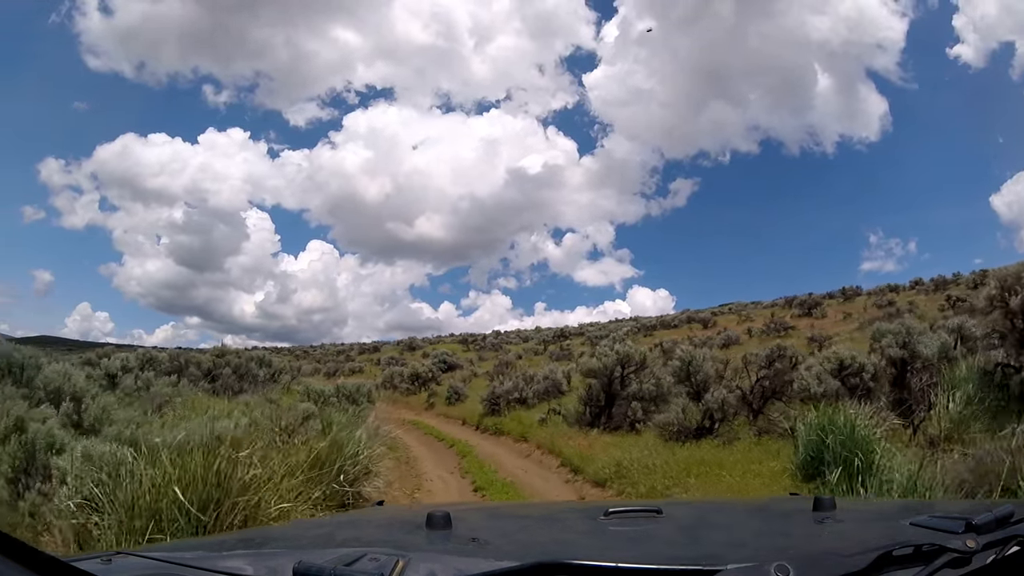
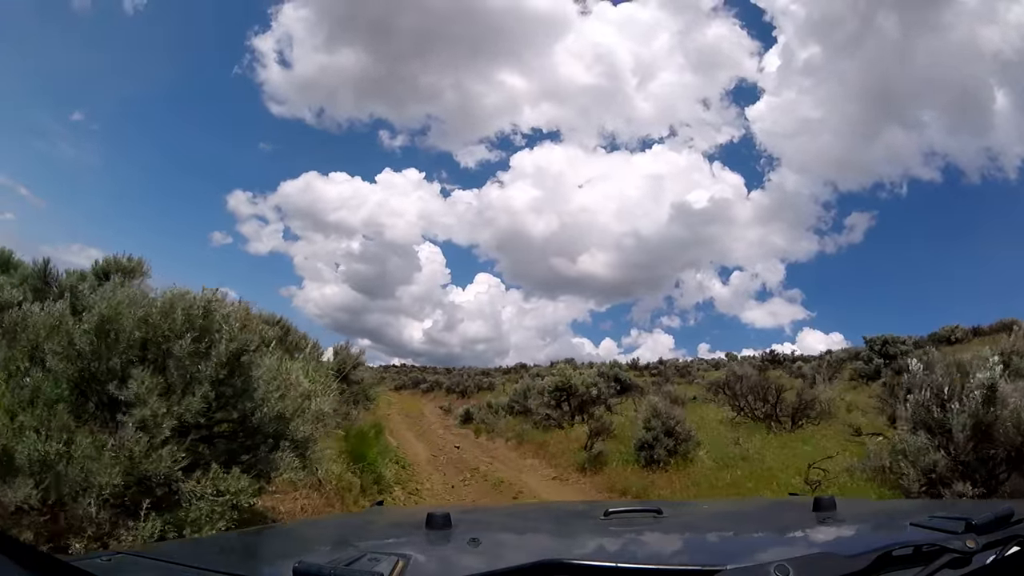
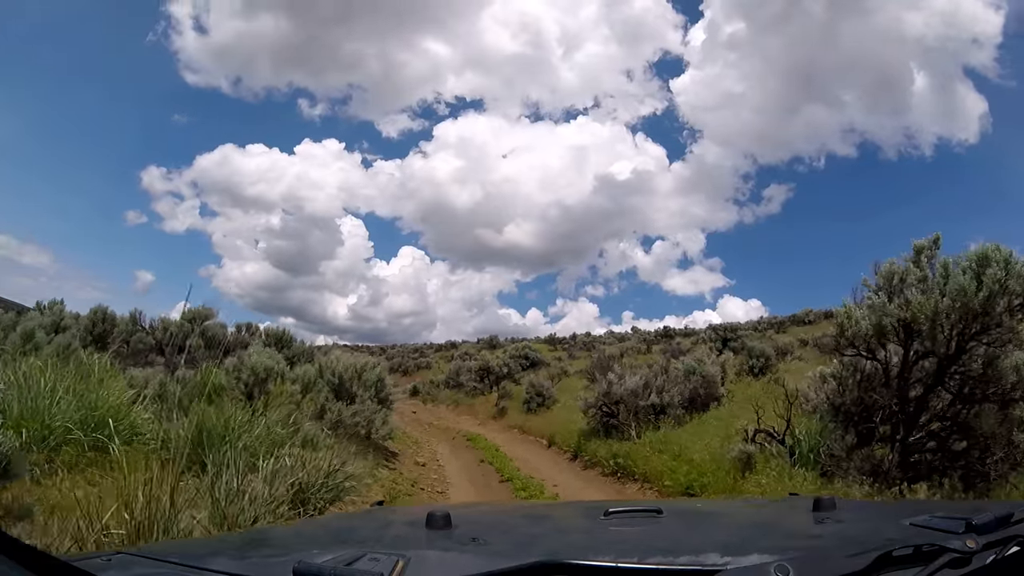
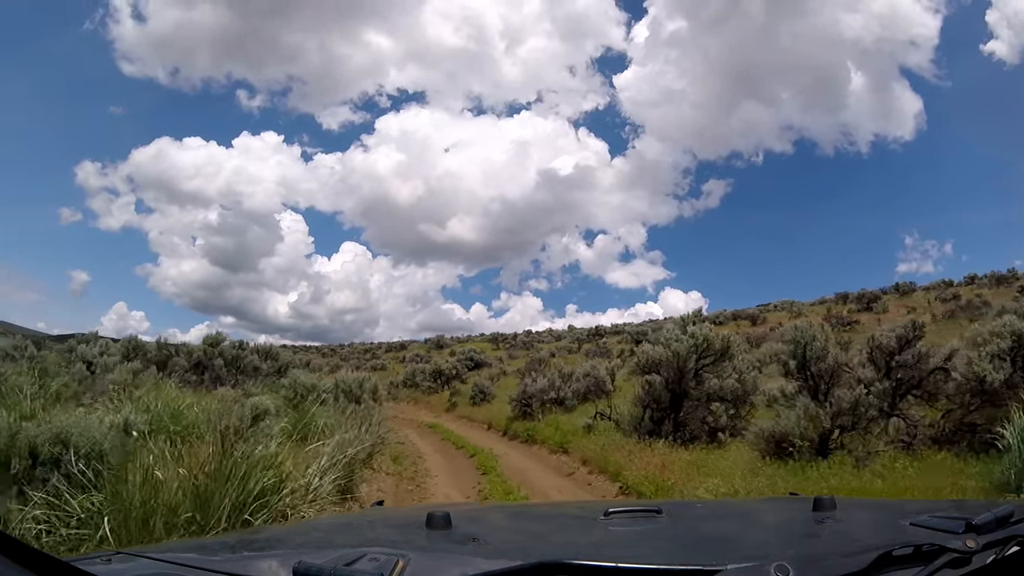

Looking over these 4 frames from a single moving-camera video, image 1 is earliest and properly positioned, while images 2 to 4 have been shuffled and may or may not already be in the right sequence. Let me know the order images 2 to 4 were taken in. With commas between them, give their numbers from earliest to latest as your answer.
4, 3, 2
